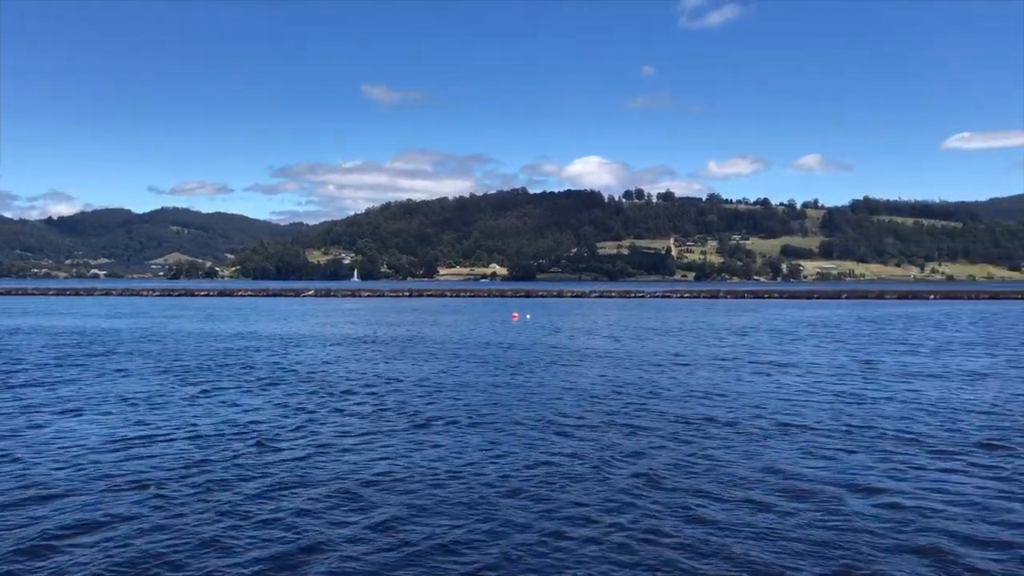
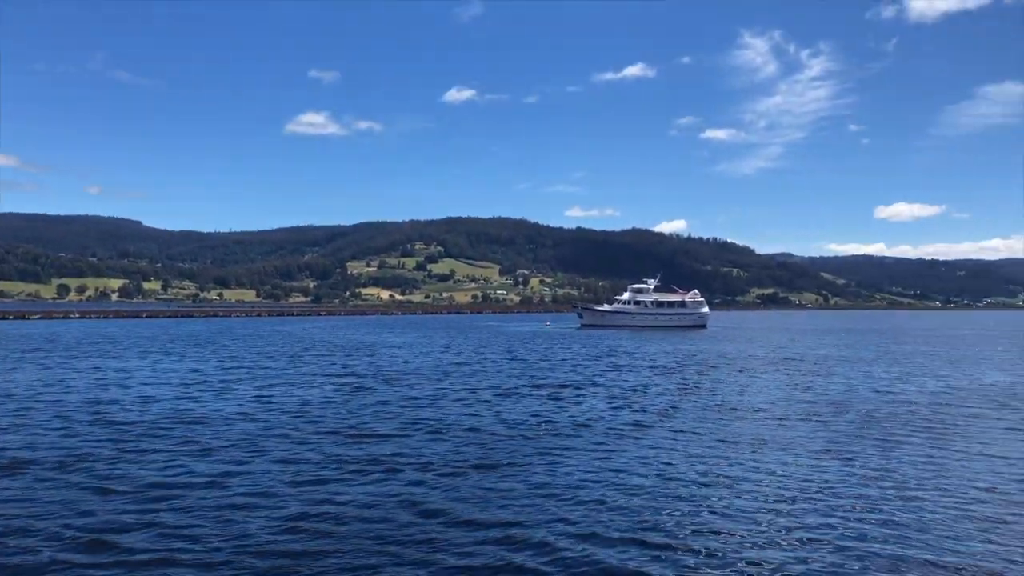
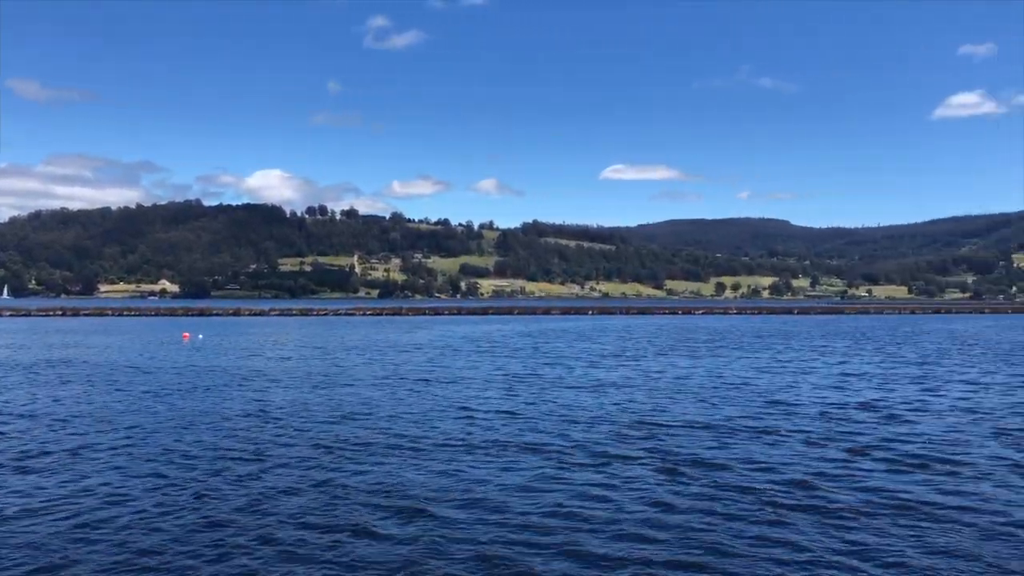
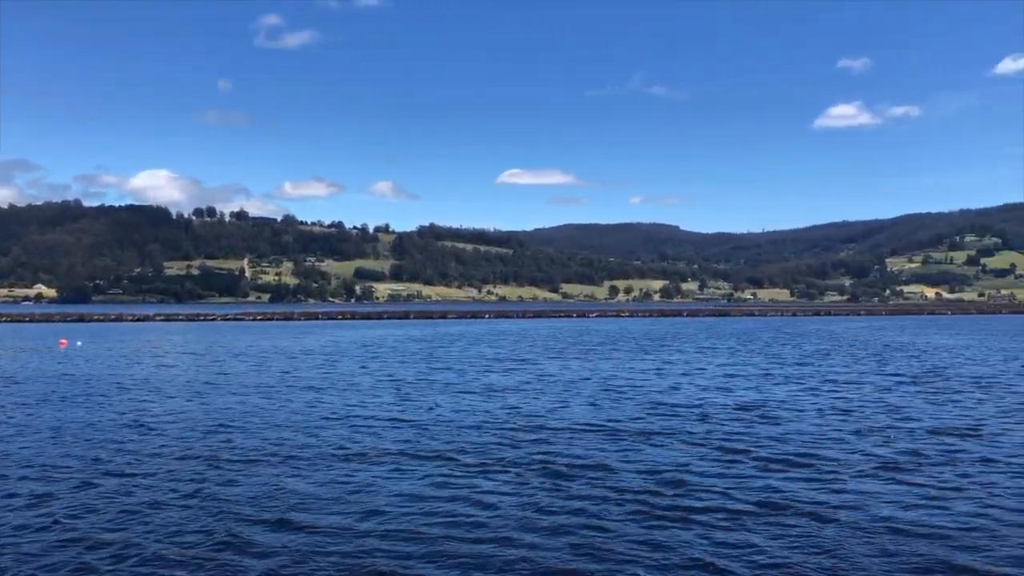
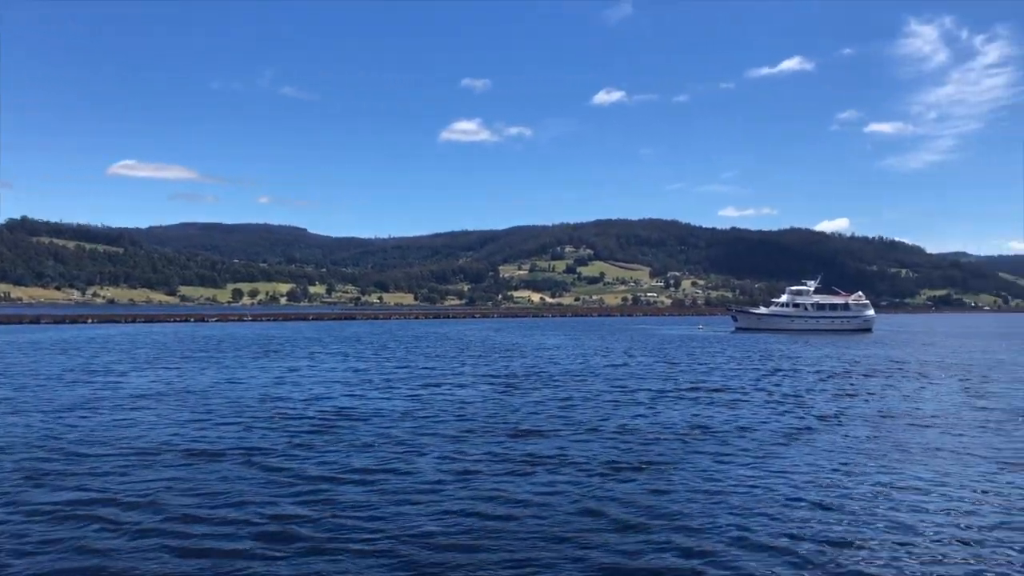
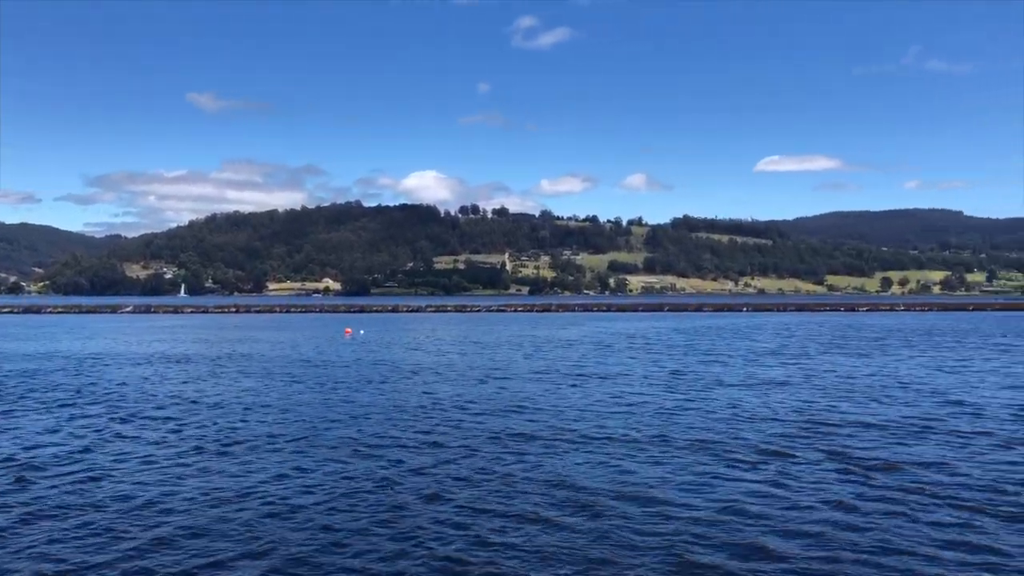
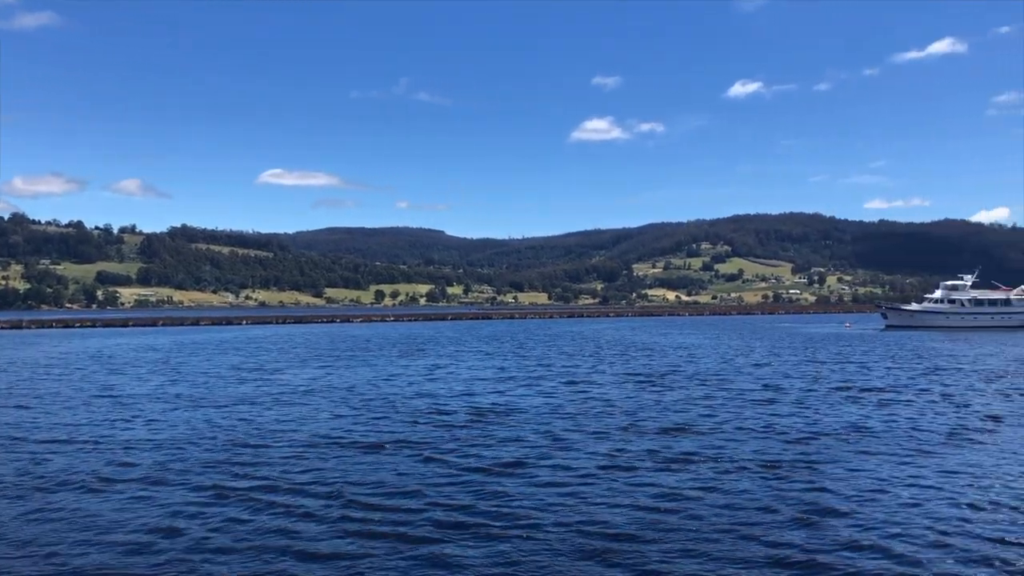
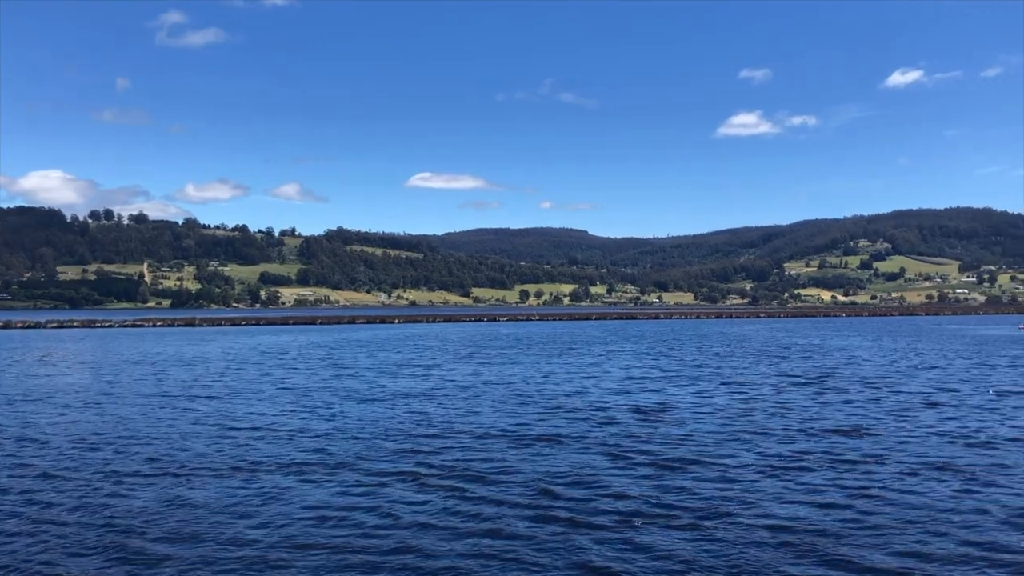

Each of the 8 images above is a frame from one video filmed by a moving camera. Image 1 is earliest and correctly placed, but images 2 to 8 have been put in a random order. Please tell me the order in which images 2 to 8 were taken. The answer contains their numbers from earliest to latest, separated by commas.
6, 3, 4, 8, 7, 5, 2
